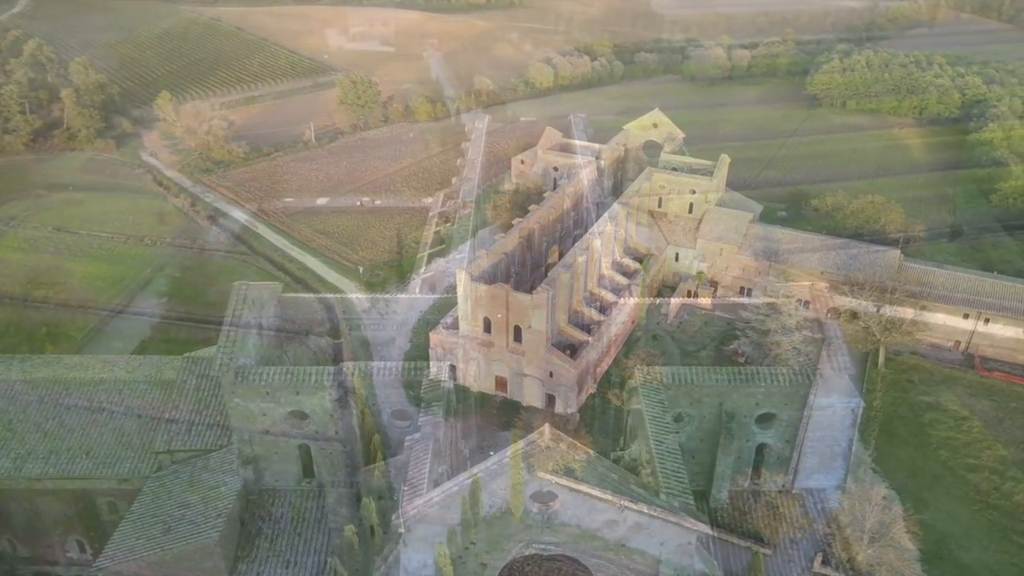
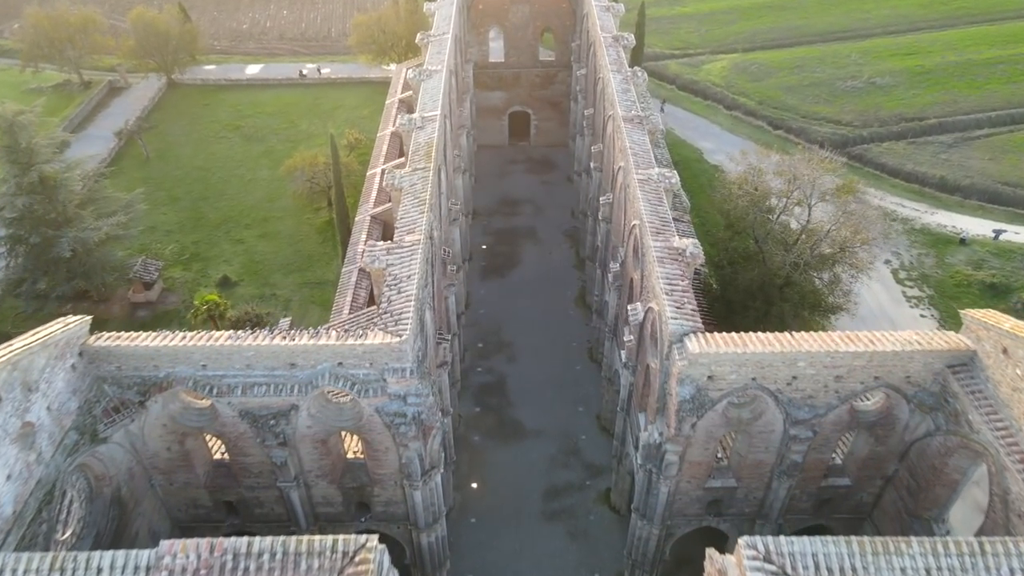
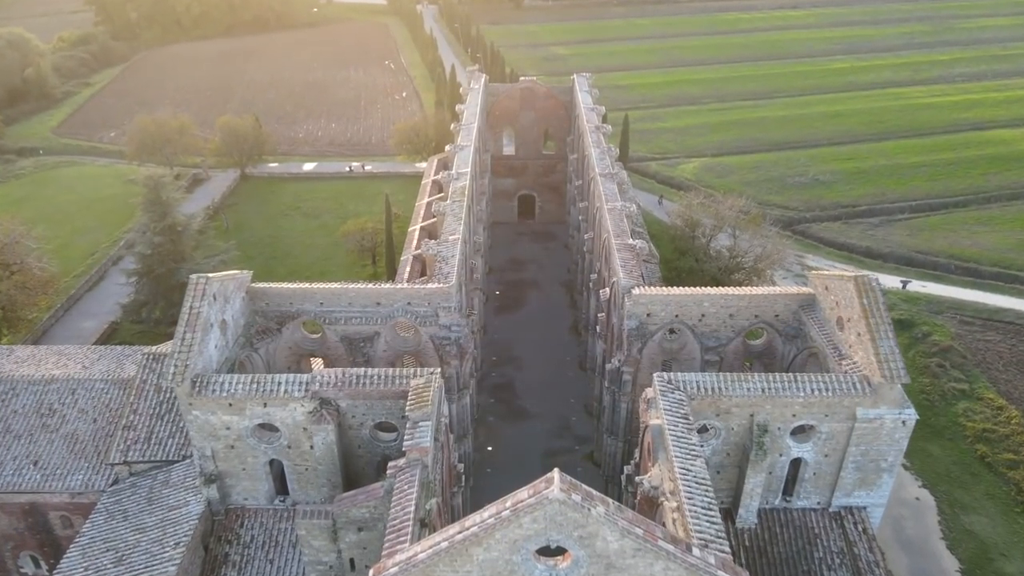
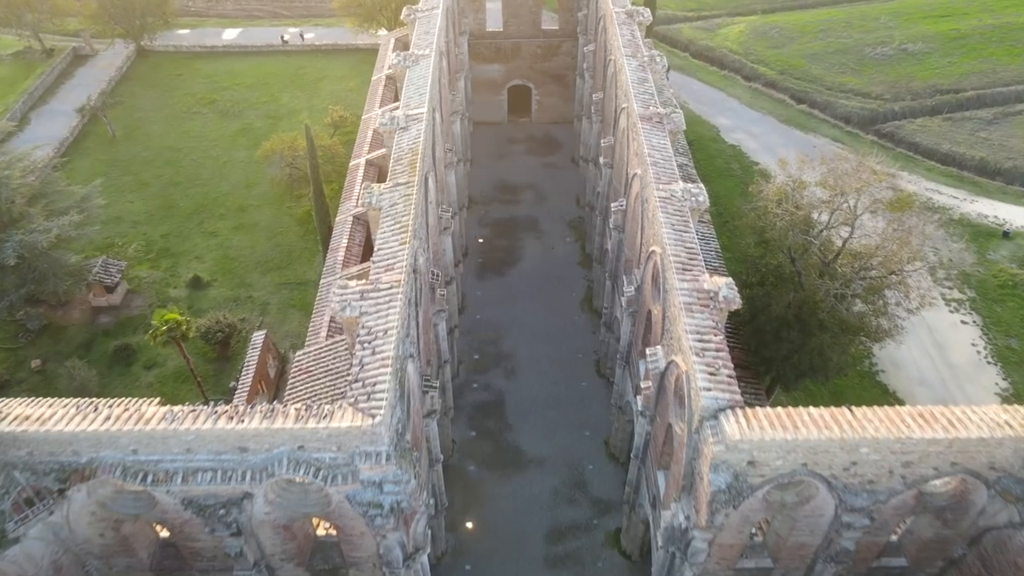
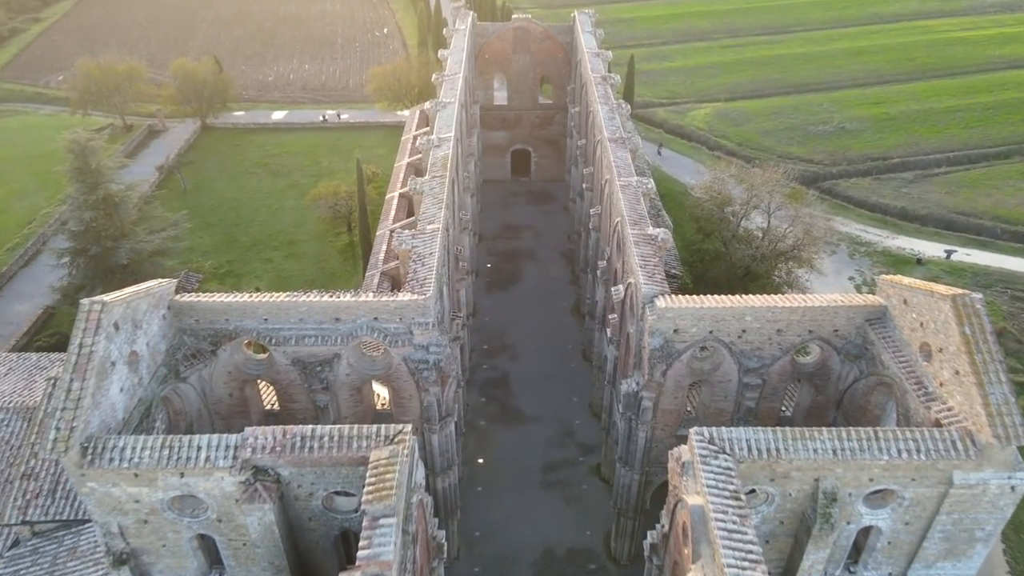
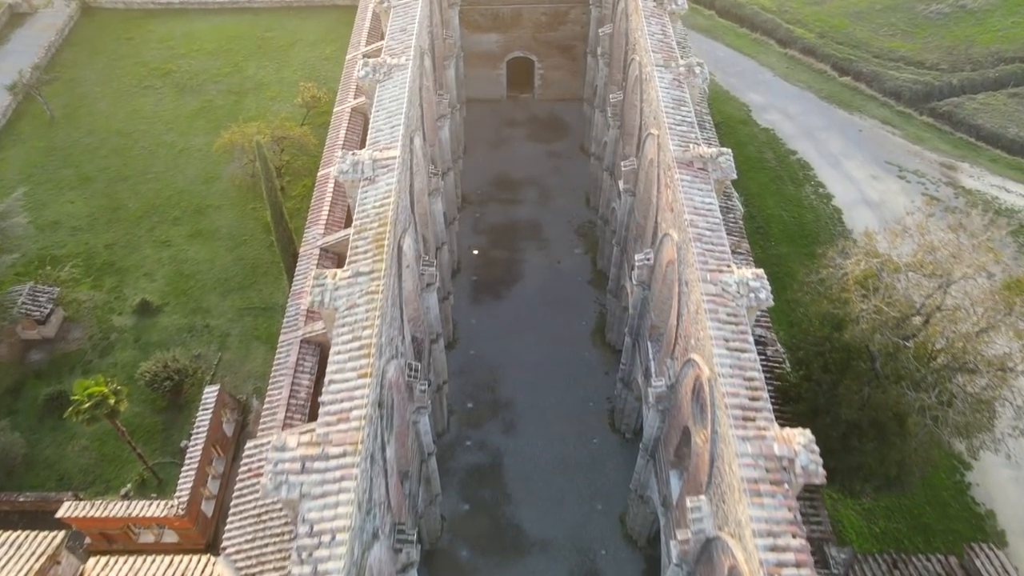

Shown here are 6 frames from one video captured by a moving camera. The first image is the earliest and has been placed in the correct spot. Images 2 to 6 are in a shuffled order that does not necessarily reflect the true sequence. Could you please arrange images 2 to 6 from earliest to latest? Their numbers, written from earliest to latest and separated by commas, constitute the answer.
3, 5, 2, 4, 6
